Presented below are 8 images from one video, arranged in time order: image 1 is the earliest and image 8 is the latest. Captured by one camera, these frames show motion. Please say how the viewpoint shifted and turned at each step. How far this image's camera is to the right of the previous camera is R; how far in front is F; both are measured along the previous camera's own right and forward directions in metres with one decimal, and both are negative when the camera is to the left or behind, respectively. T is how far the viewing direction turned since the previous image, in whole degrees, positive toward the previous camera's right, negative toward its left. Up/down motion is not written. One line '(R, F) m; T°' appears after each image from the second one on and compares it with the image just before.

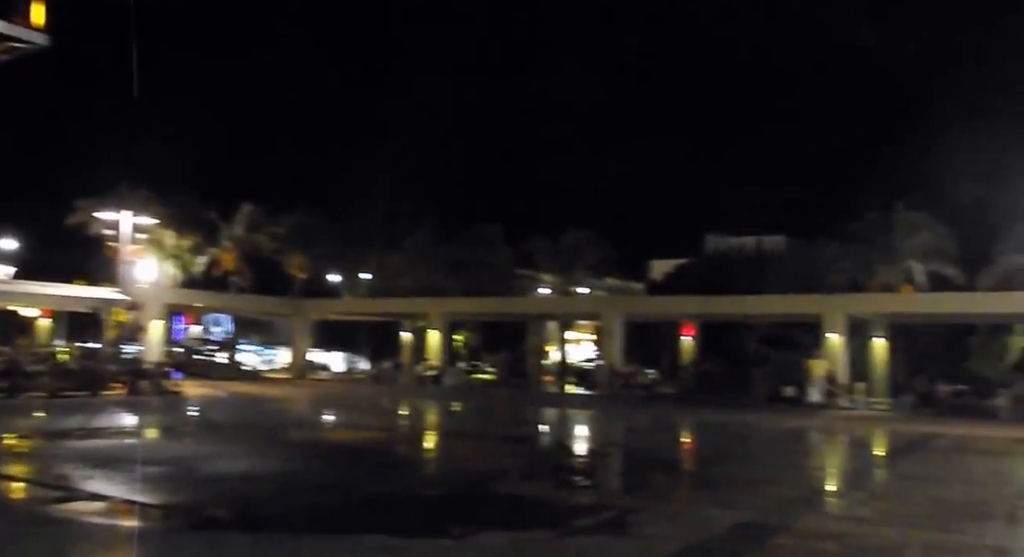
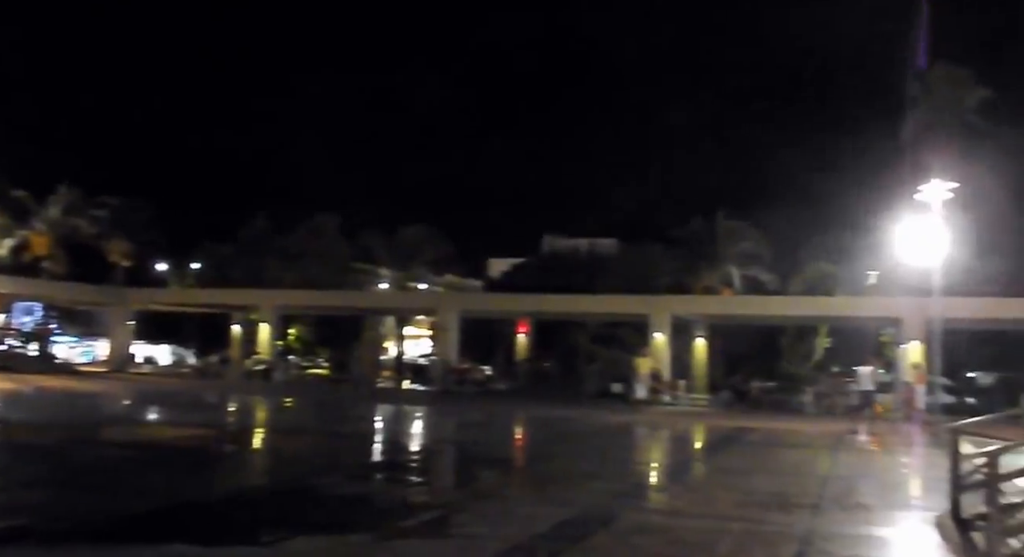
(+0.1, 0.0) m; +10°
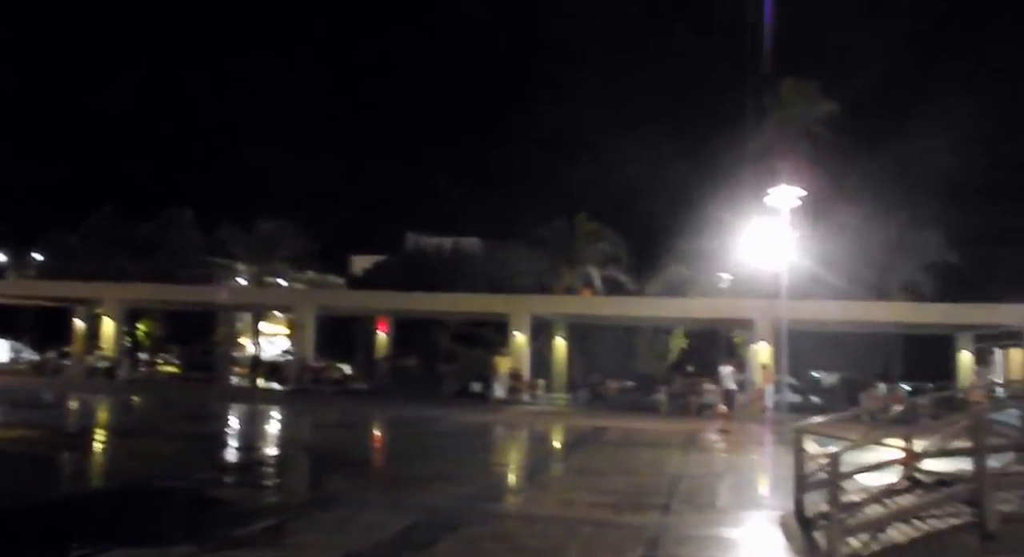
(+0.1, +0.3) m; +8°
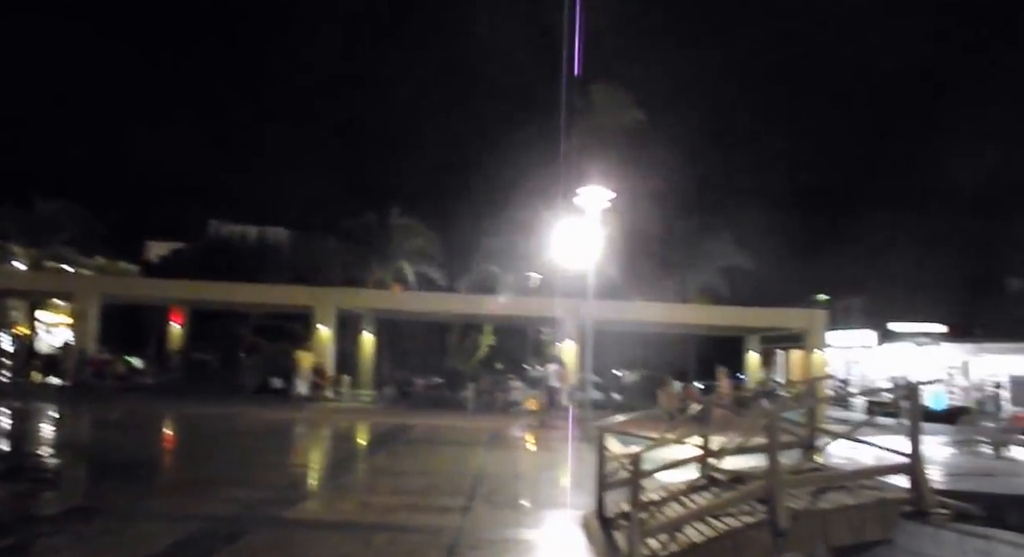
(+0.1, +0.5) m; +11°
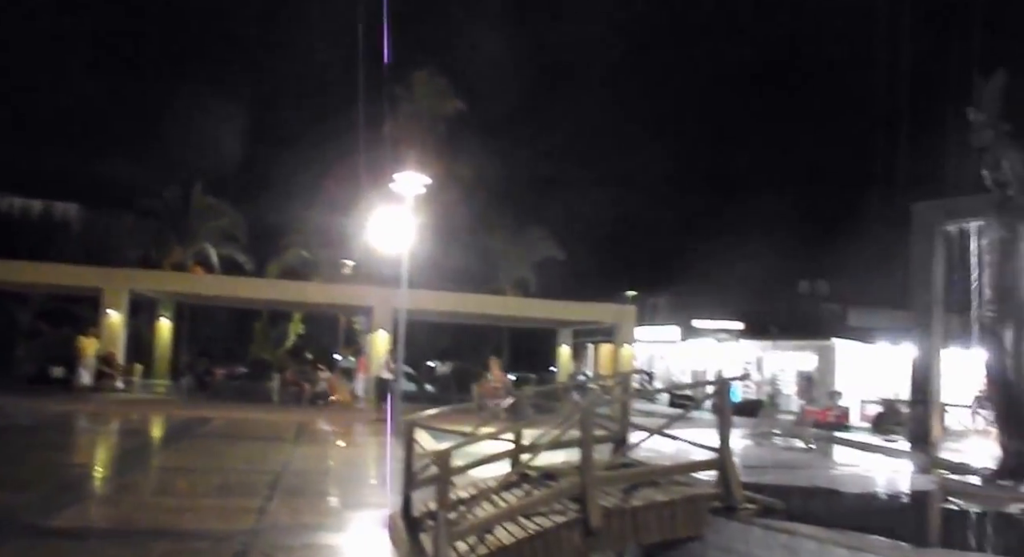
(+0.1, +0.5) m; +11°
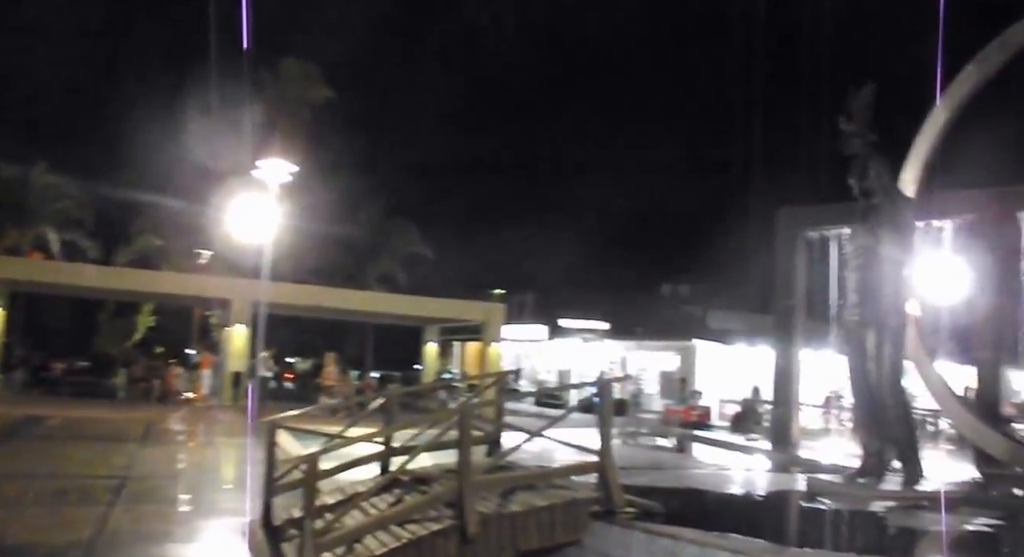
(-0.1, +0.4) m; +8°
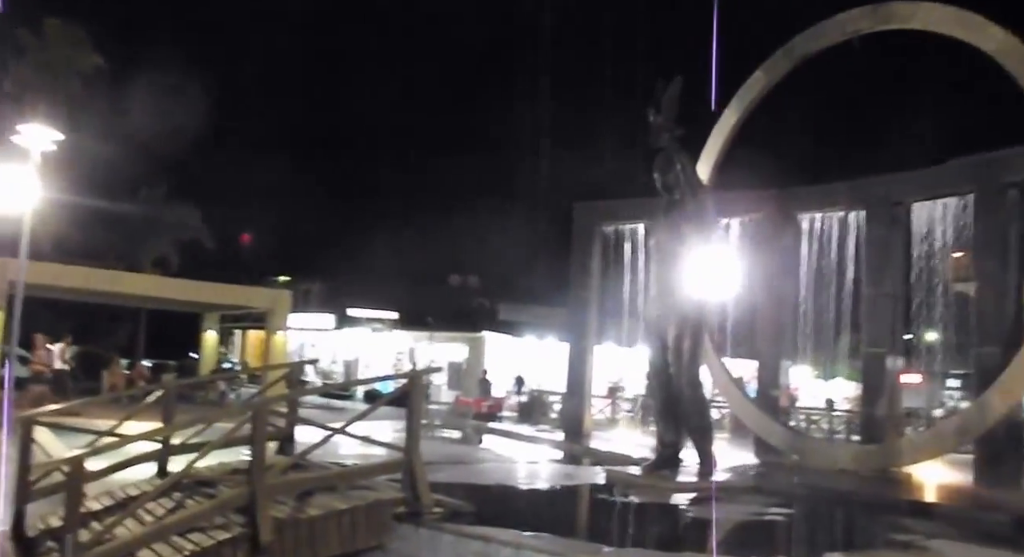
(-0.1, +0.5) m; +13°
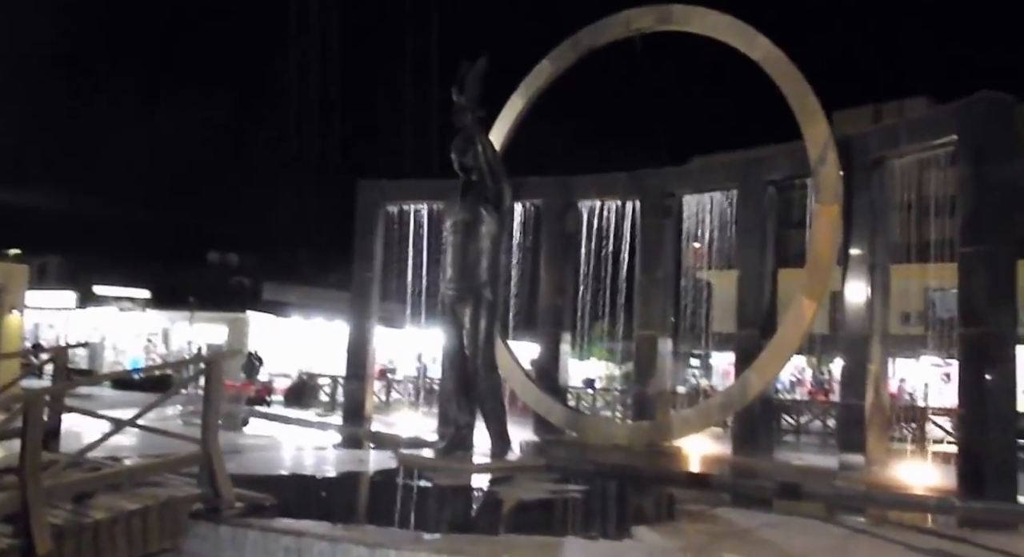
(-0.4, +0.3) m; +15°
